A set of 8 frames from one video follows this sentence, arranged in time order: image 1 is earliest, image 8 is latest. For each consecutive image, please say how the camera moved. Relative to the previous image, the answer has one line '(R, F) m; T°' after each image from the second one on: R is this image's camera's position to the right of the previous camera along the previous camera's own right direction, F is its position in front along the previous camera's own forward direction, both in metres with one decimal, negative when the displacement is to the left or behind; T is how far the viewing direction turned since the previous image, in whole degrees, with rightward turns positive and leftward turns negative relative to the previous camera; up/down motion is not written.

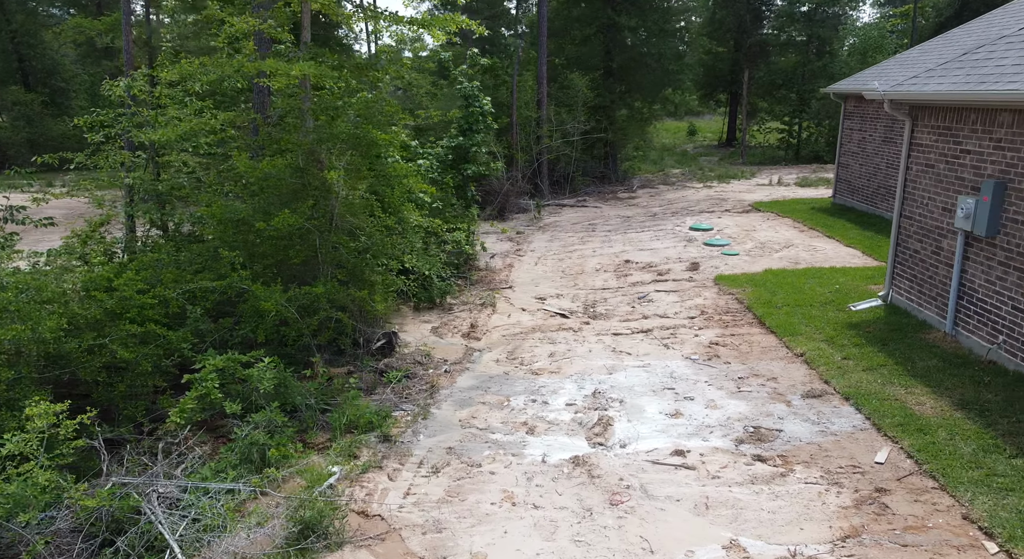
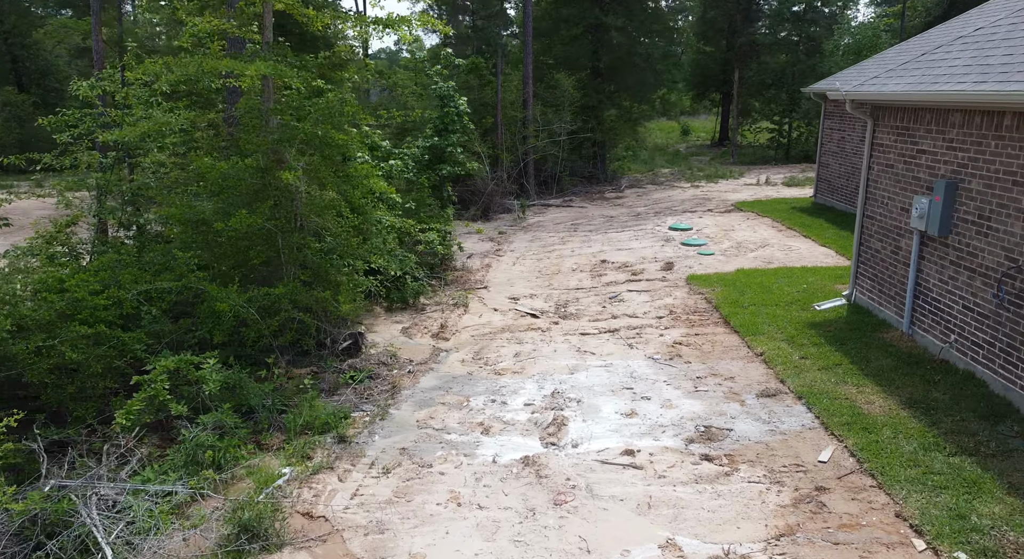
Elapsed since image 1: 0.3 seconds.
(+0.4, 0.0) m; 0°
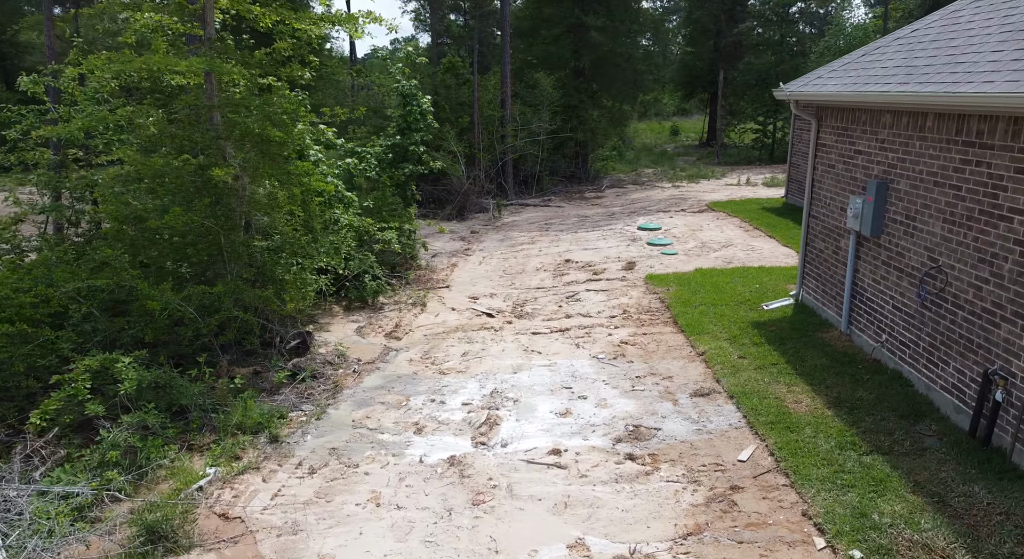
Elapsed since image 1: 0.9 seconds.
(+0.5, 0.0) m; 0°
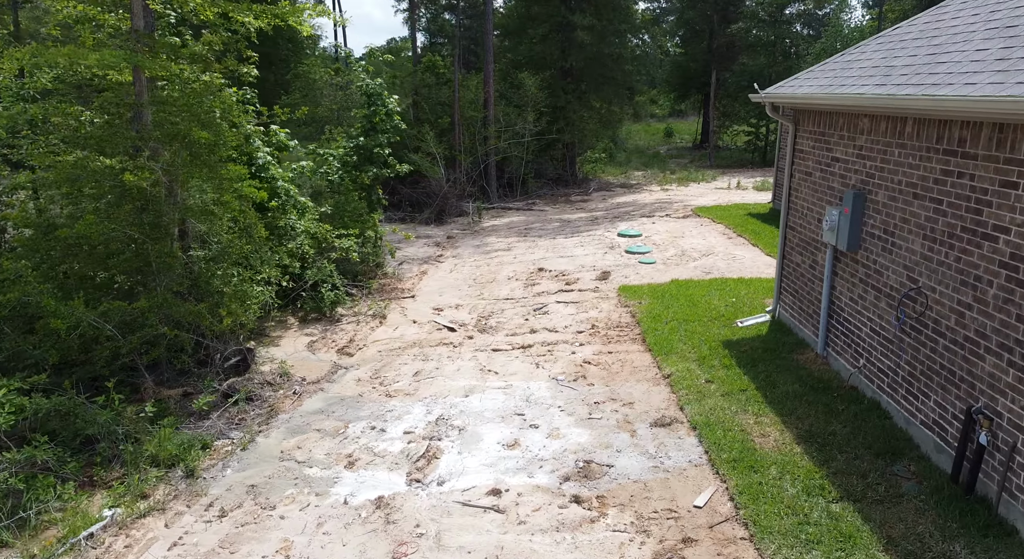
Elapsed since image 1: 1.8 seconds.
(+0.4, +0.5) m; 0°
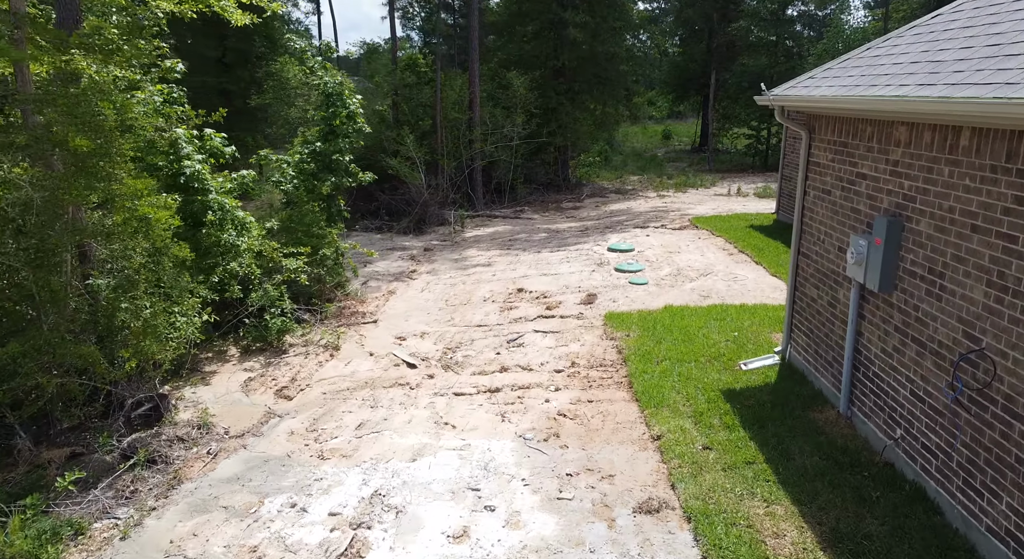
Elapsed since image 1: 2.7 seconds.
(+0.3, +1.2) m; 0°
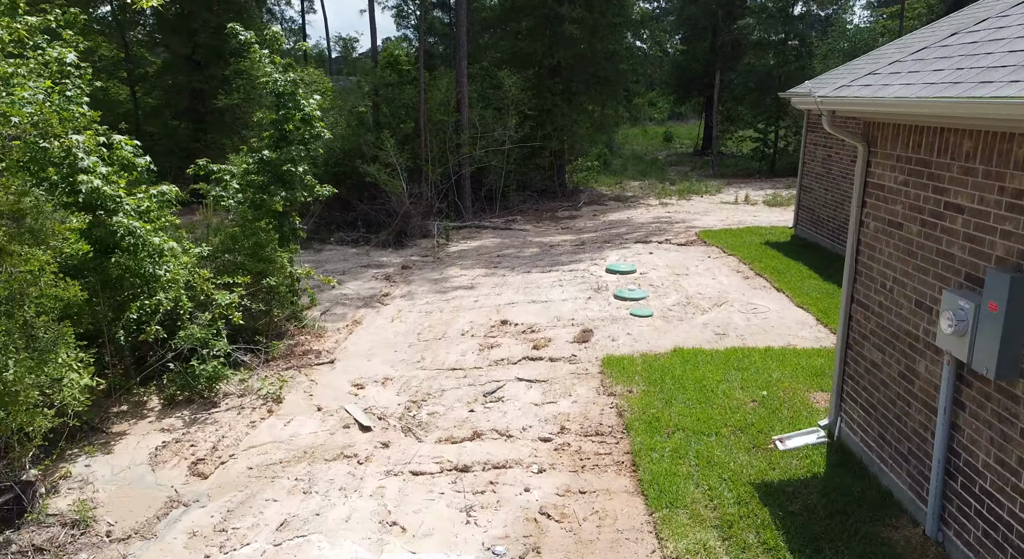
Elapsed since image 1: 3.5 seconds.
(+0.2, +1.5) m; 0°
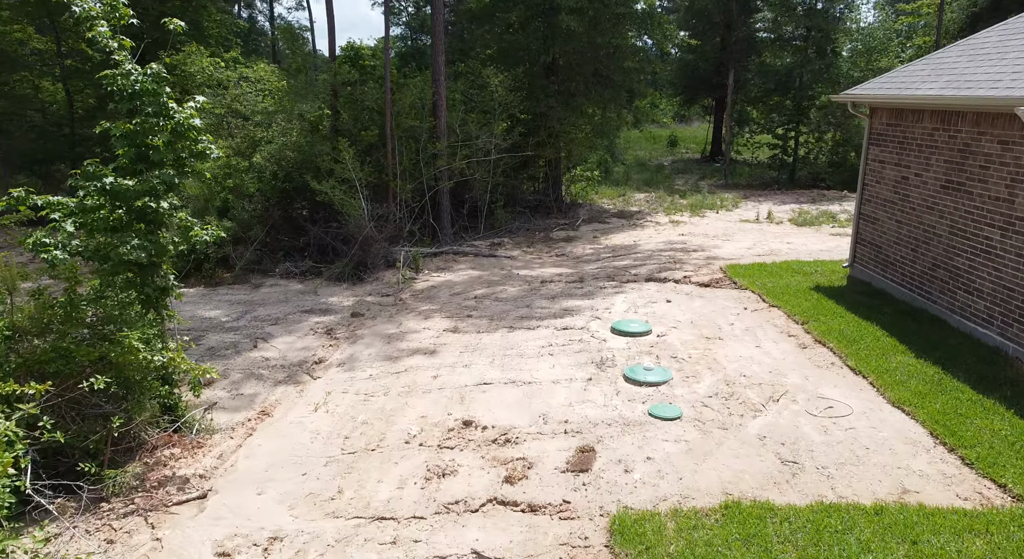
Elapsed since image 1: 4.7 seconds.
(+0.3, +2.7) m; 0°
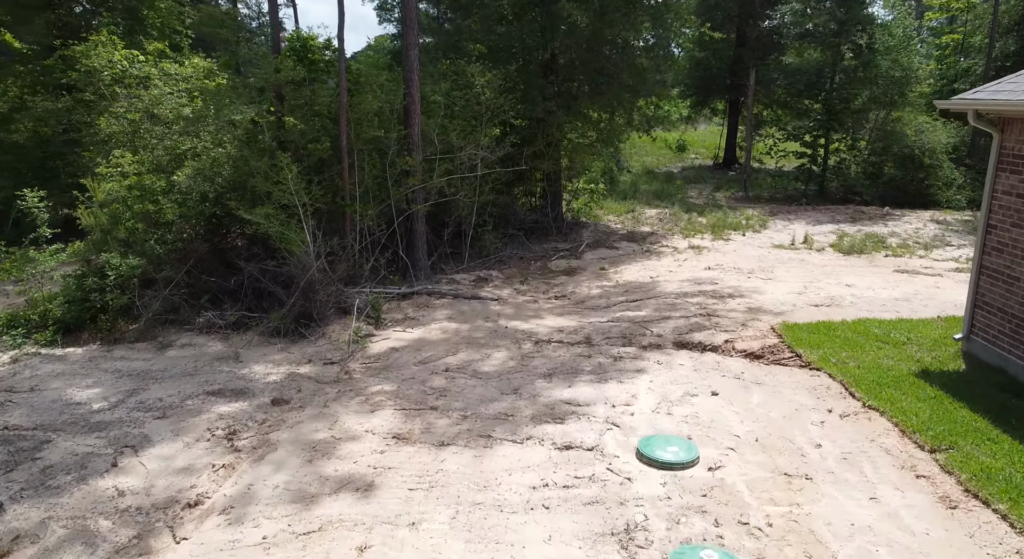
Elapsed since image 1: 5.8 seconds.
(+0.2, +2.9) m; 0°
